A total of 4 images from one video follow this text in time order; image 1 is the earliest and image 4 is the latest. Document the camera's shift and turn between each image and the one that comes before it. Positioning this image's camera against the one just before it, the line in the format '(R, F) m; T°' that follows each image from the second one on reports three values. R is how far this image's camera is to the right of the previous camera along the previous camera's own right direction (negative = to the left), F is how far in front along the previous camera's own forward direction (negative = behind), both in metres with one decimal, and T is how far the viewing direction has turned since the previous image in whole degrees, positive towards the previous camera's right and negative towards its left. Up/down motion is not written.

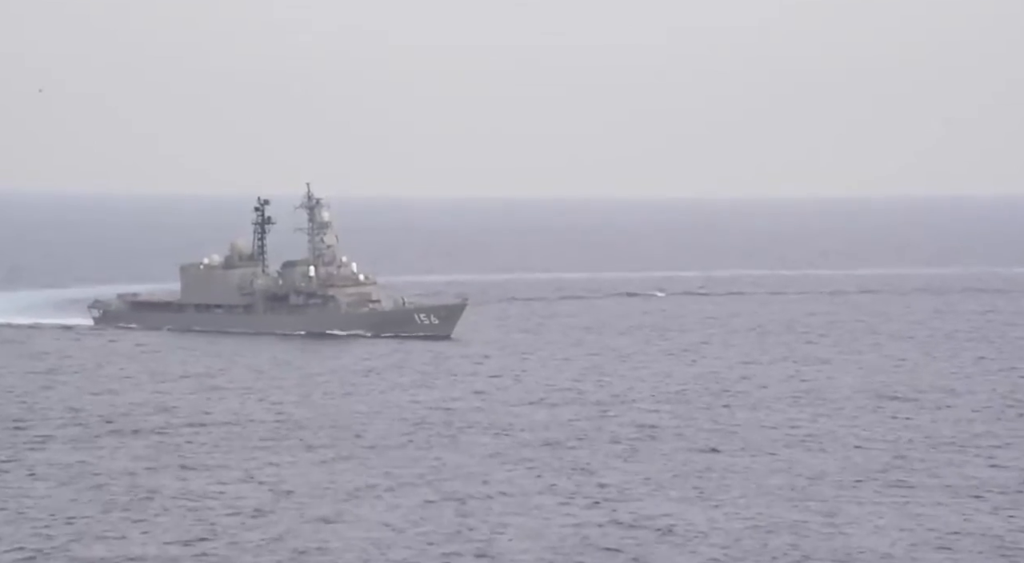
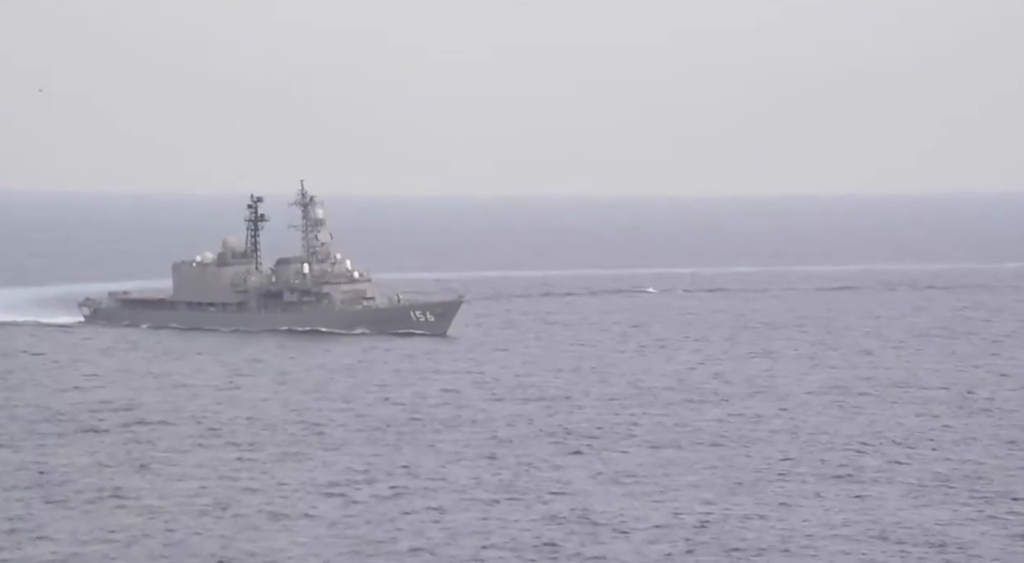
(-0.2, +0.4) m; 0°
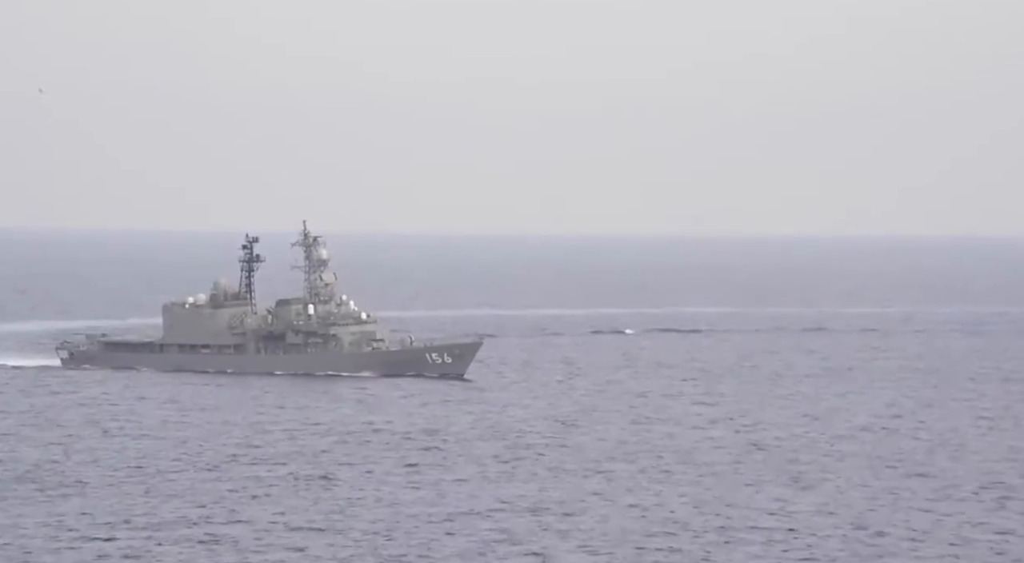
(-2.7, +1.5) m; +2°
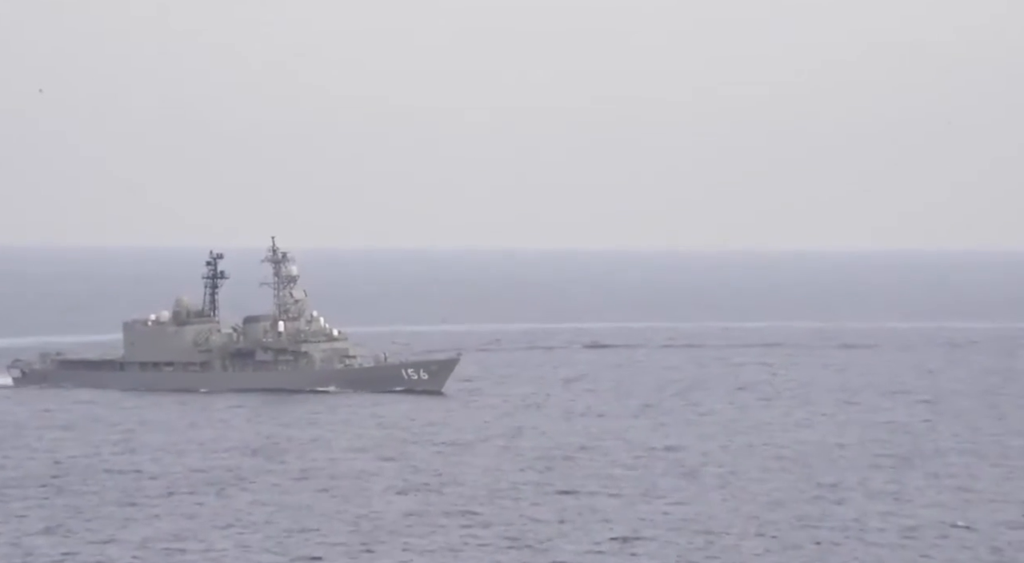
(-1.7, +1.2) m; +2°
